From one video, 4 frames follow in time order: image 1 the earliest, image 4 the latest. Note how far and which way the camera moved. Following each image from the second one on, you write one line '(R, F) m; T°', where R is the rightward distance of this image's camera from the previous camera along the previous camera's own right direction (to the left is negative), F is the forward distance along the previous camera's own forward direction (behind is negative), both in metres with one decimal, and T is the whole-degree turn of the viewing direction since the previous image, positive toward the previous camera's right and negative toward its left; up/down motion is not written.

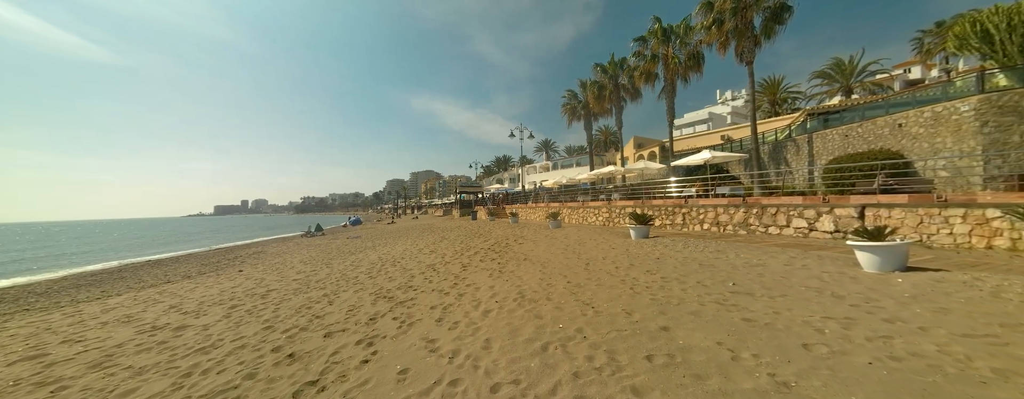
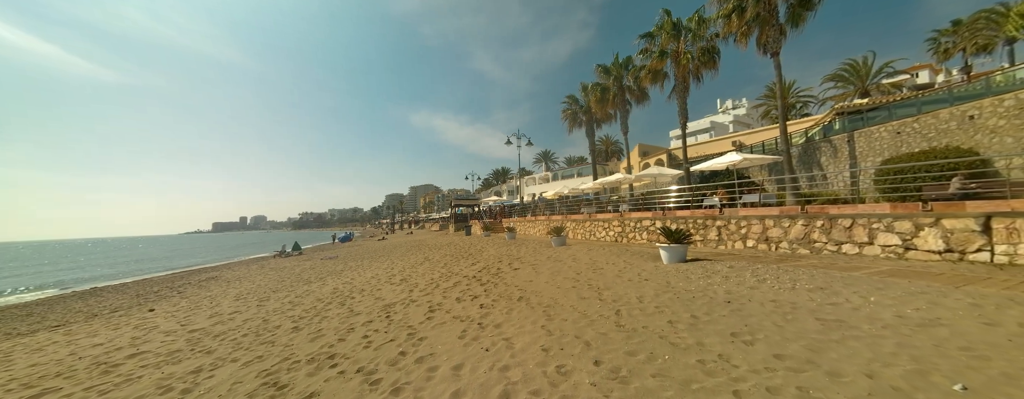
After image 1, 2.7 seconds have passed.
(+0.2, +2.2) m; 0°
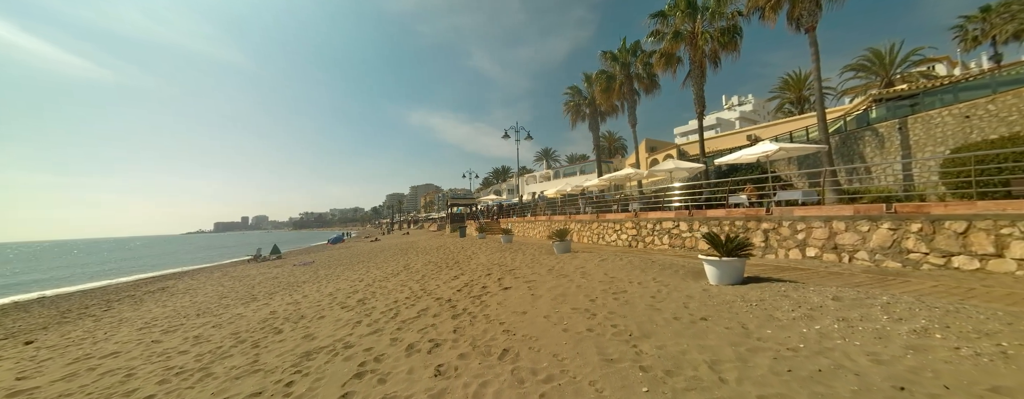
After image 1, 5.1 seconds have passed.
(+0.3, +1.9) m; 0°
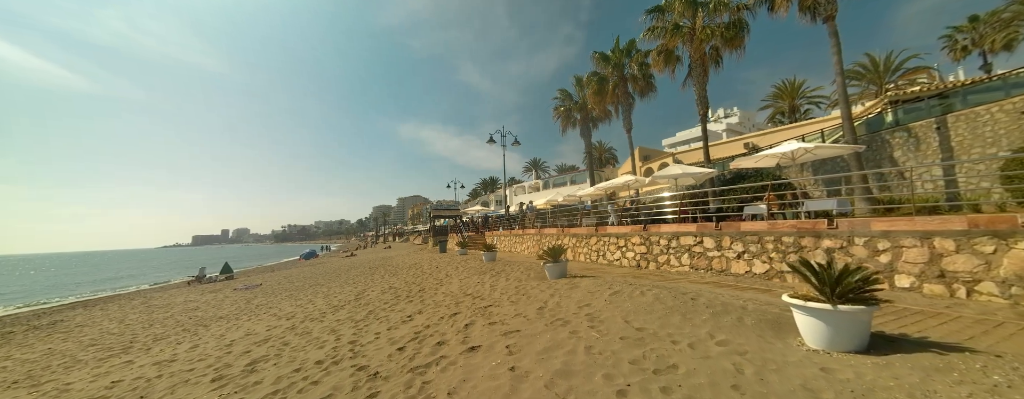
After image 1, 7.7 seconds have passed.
(+0.3, +2.0) m; +2°
